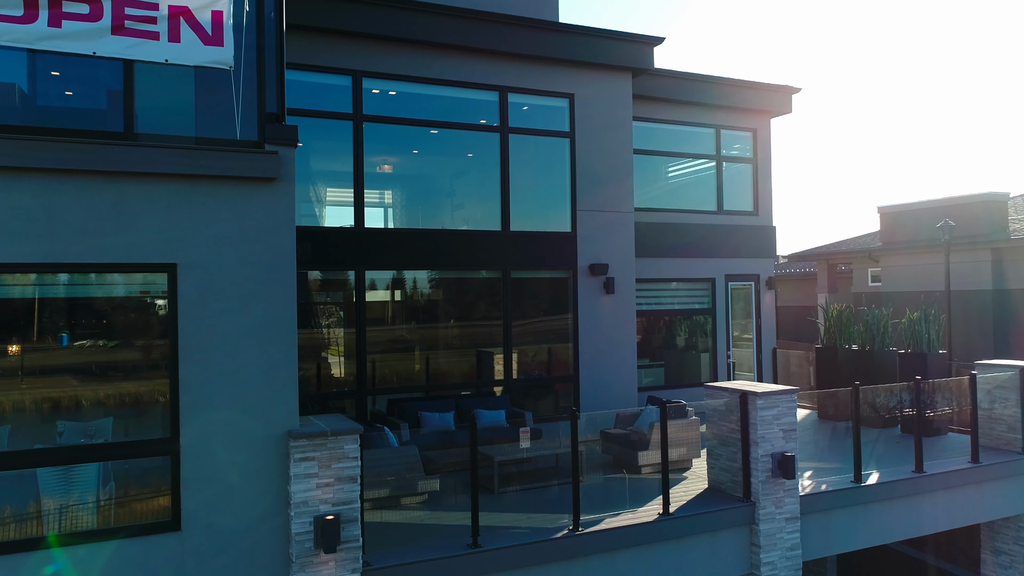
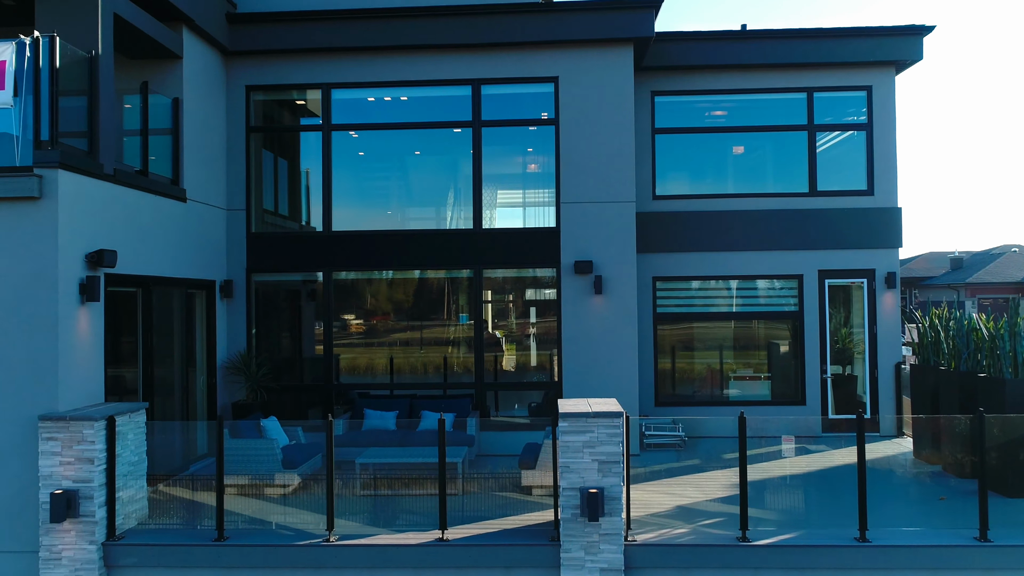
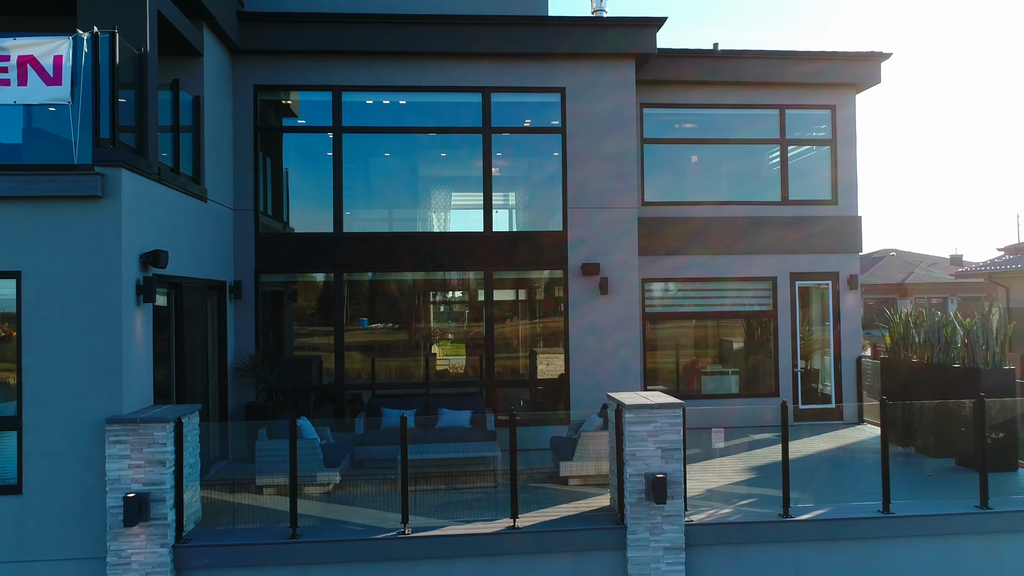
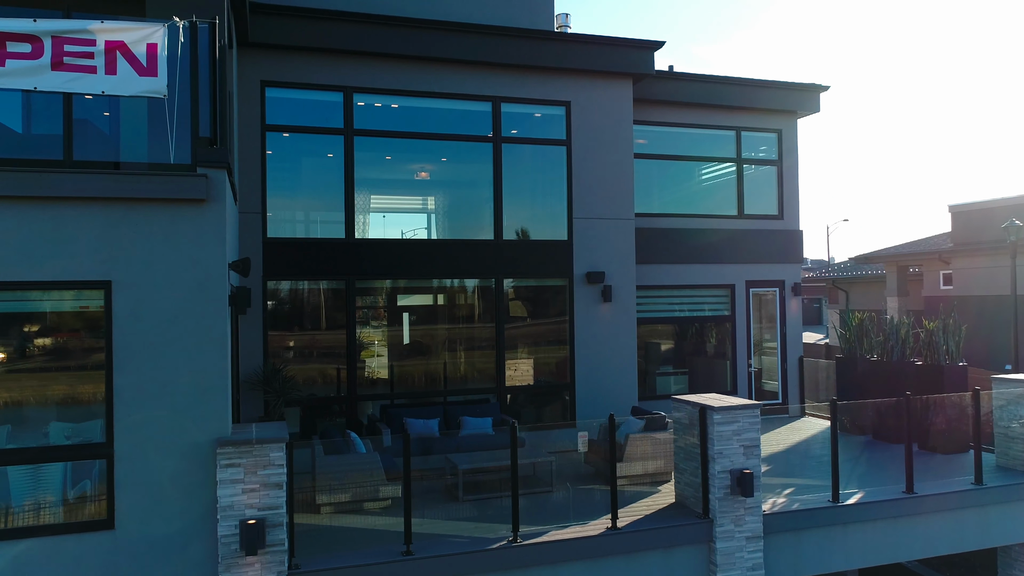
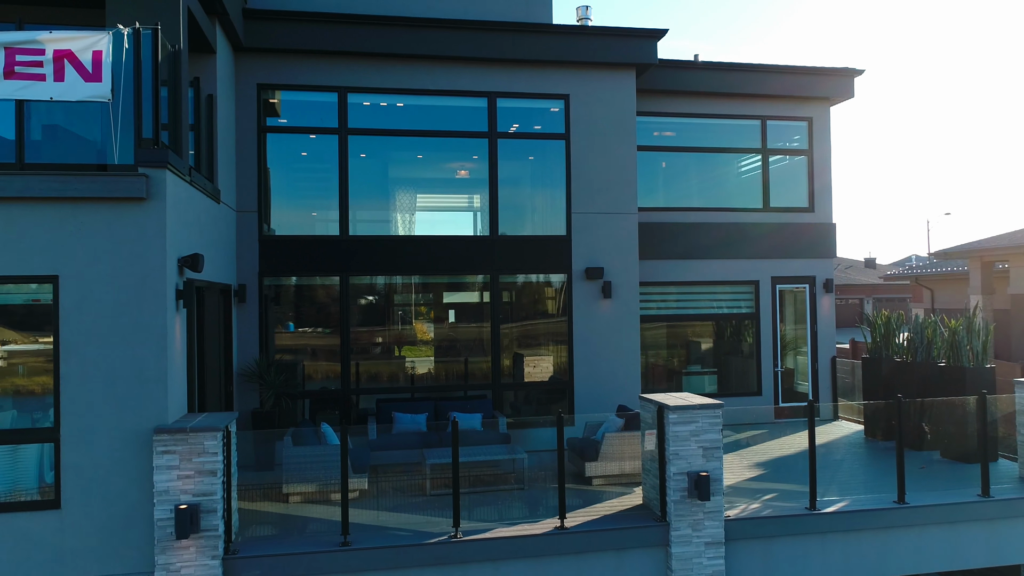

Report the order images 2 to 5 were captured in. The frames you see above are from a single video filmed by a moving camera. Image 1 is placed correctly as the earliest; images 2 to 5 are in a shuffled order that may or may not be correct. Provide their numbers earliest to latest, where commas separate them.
4, 5, 3, 2
